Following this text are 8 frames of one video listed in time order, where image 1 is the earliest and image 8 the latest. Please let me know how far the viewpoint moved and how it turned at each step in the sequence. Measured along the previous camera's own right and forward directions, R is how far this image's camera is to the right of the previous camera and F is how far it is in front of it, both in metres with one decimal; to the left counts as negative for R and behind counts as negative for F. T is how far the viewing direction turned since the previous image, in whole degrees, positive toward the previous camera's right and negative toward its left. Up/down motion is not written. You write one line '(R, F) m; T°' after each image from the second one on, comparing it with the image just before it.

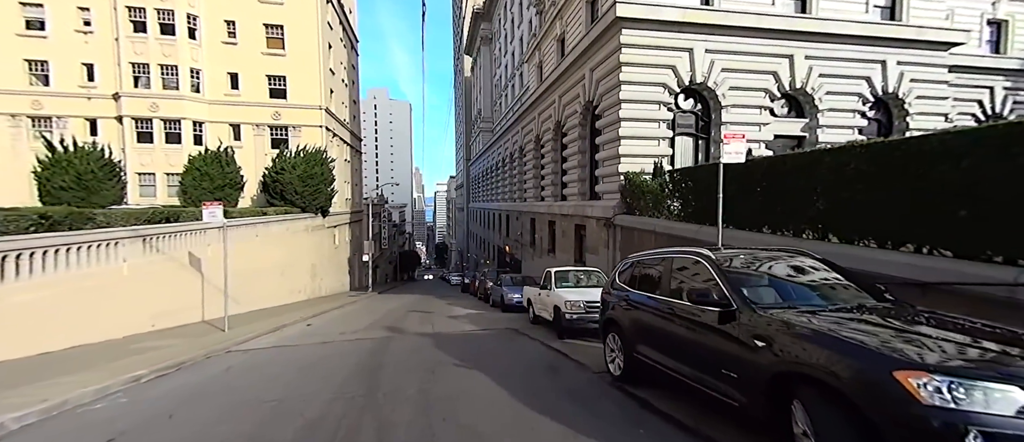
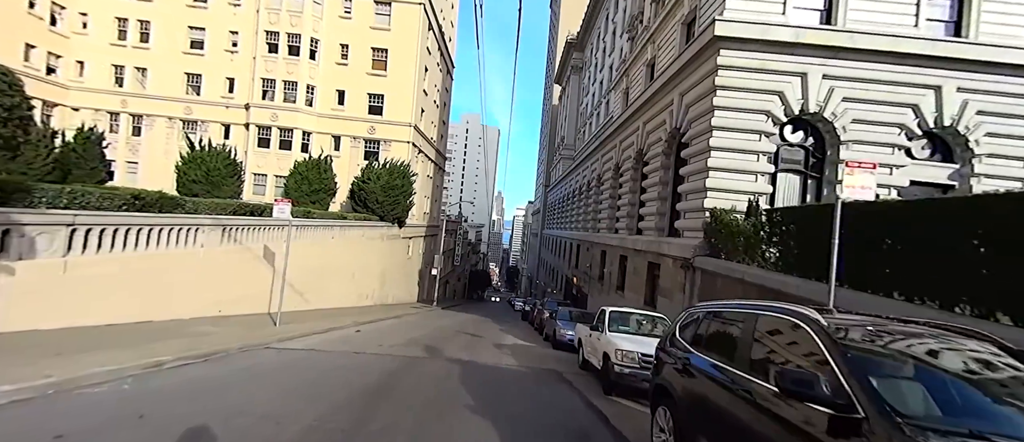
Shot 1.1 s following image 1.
(+0.4, +1.1) m; -11°
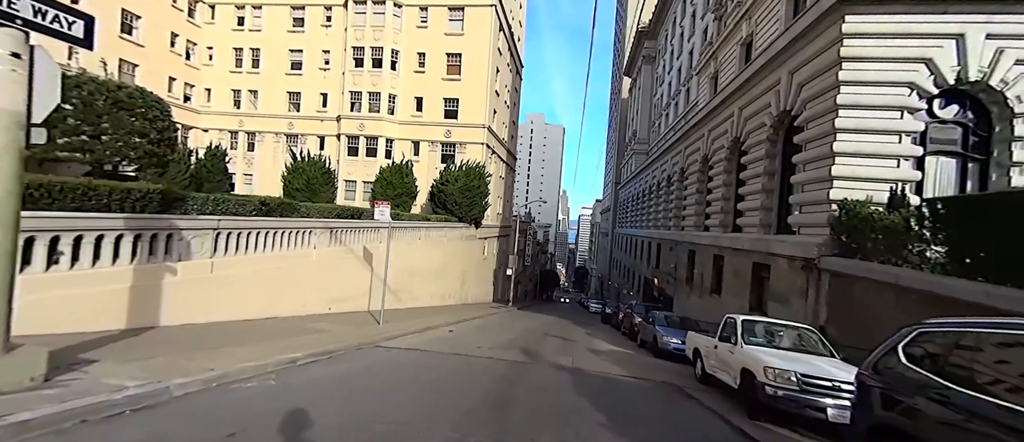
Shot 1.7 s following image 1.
(-0.9, +0.4) m; -9°
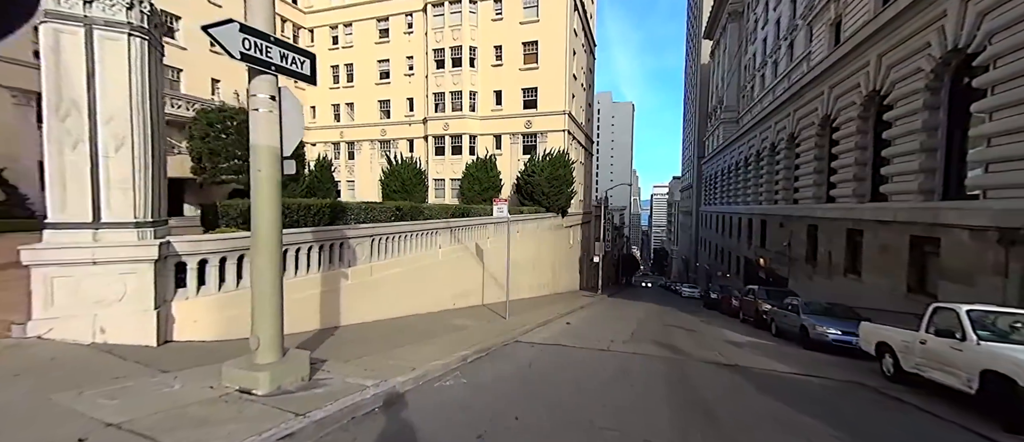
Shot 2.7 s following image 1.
(-1.3, 0.0) m; -10°
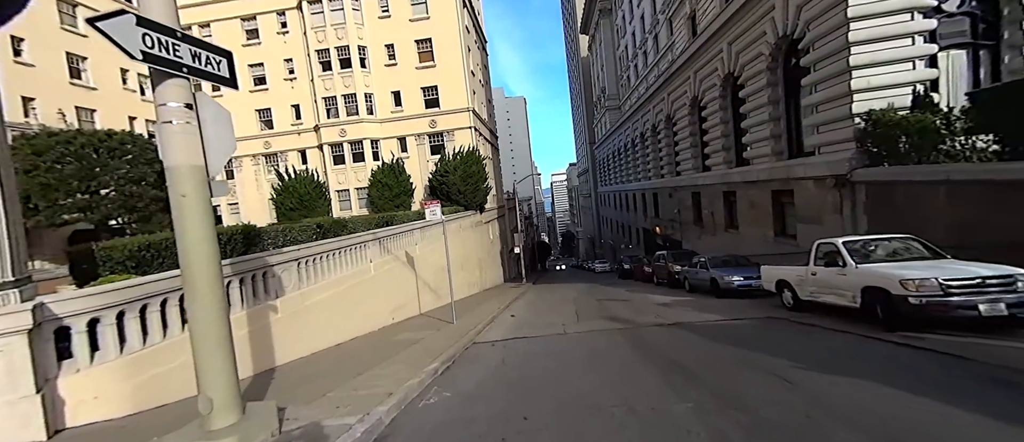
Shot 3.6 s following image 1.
(-0.7, +0.2) m; +13°
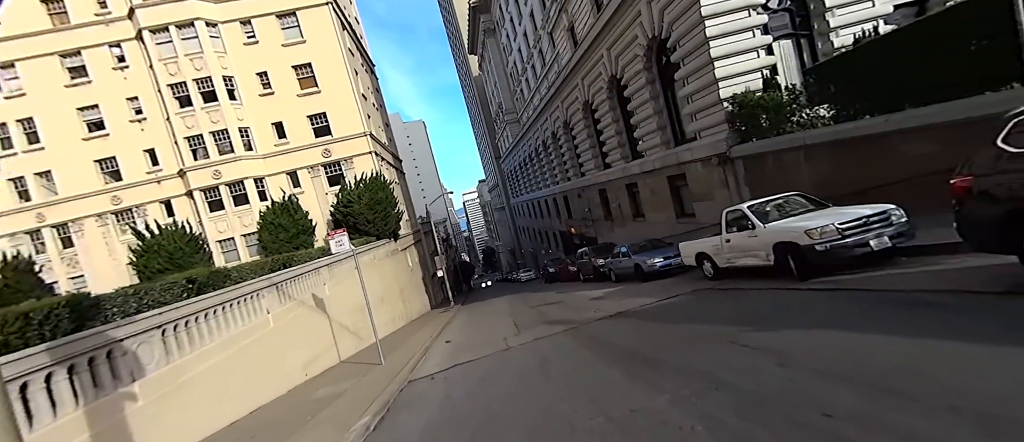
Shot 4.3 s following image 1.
(-0.1, +0.7) m; +12°
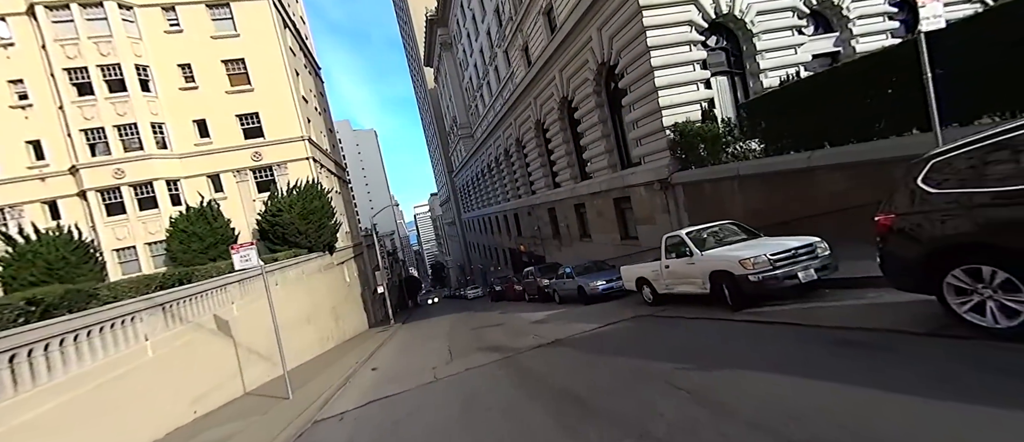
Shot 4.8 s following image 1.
(+0.3, +0.5) m; +7°
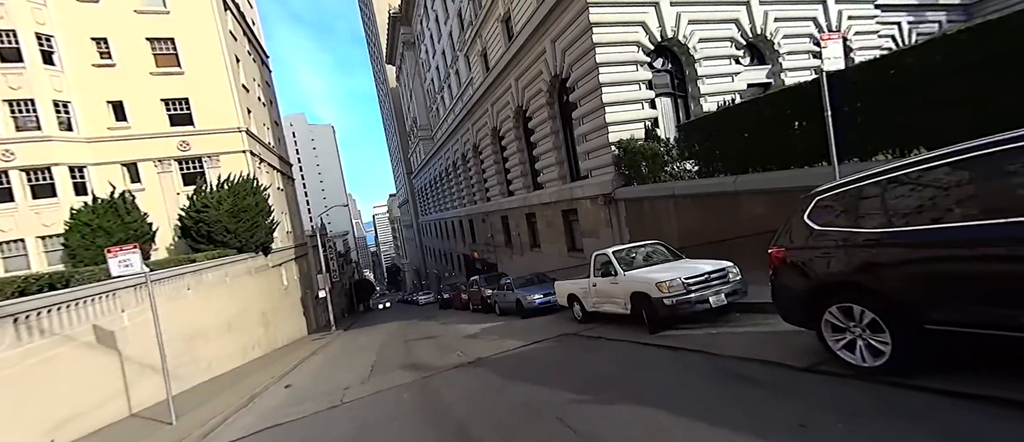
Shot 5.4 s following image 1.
(+0.6, +0.2) m; +6°
